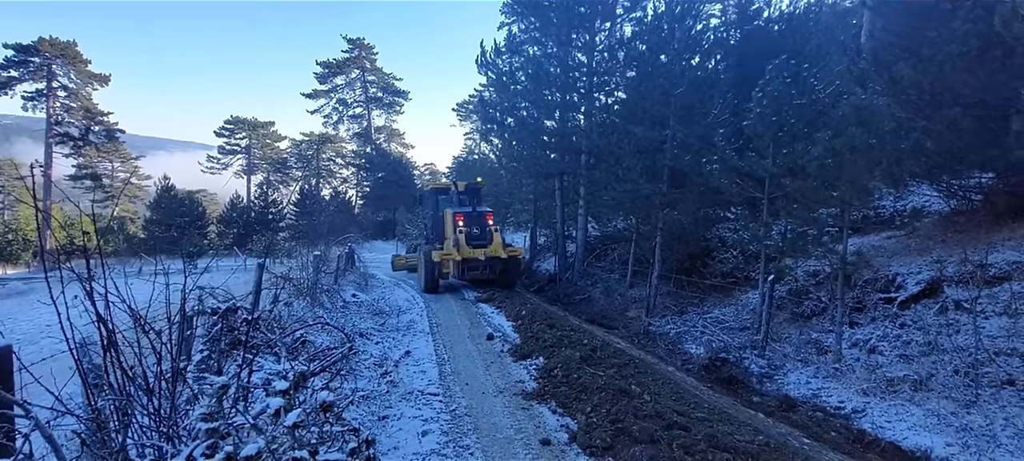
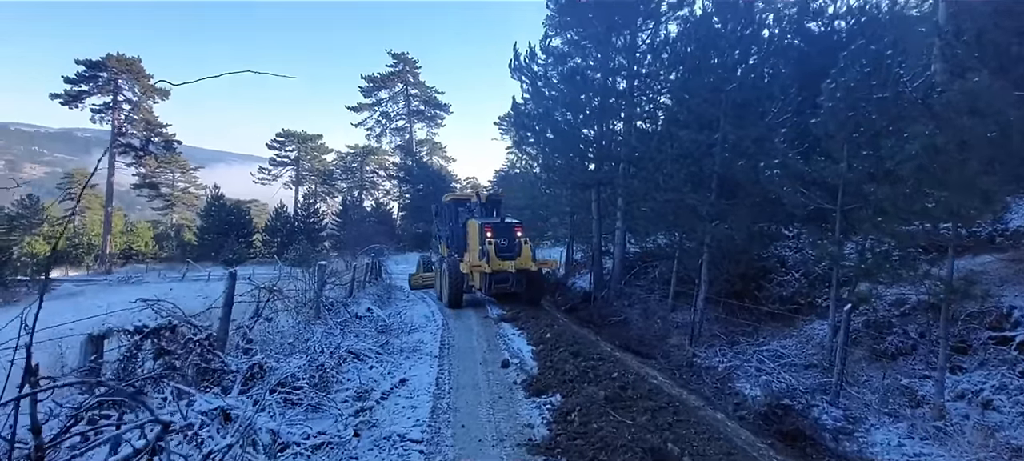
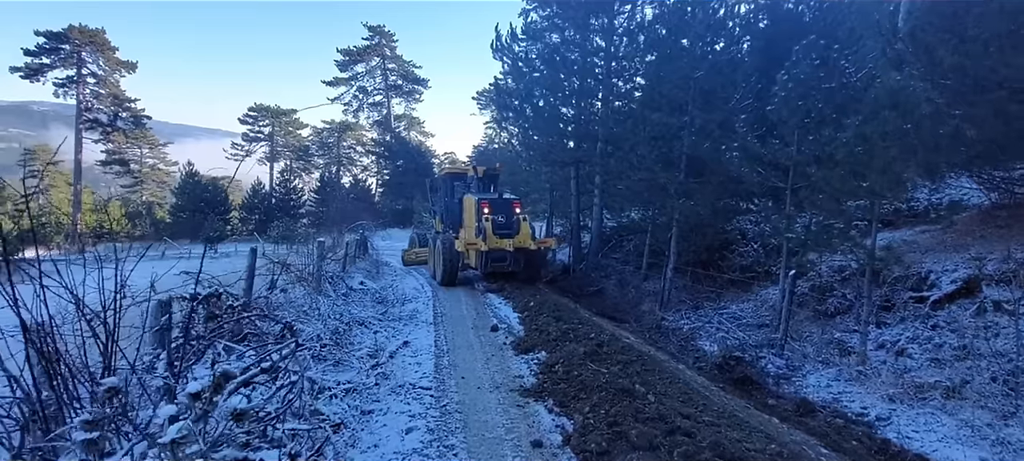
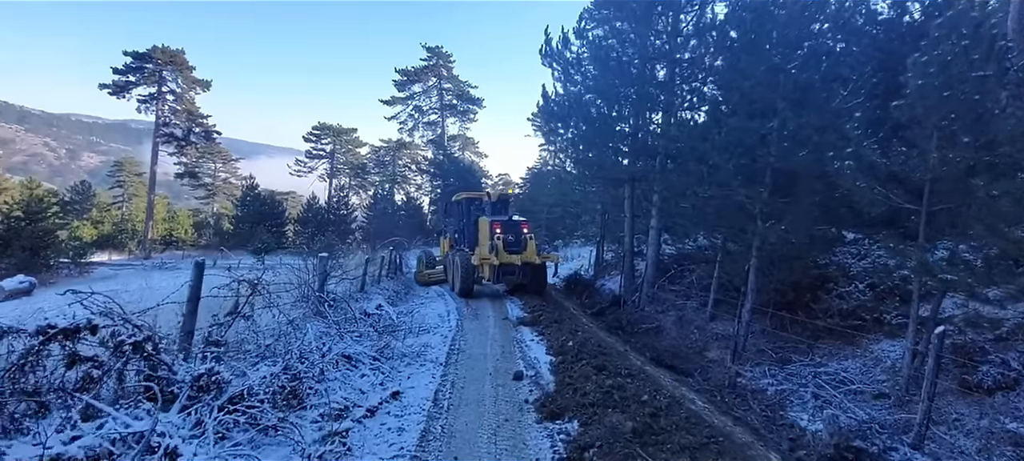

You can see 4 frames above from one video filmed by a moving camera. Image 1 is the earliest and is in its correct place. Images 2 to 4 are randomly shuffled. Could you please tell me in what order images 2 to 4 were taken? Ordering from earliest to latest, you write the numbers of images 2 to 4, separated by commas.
3, 2, 4
